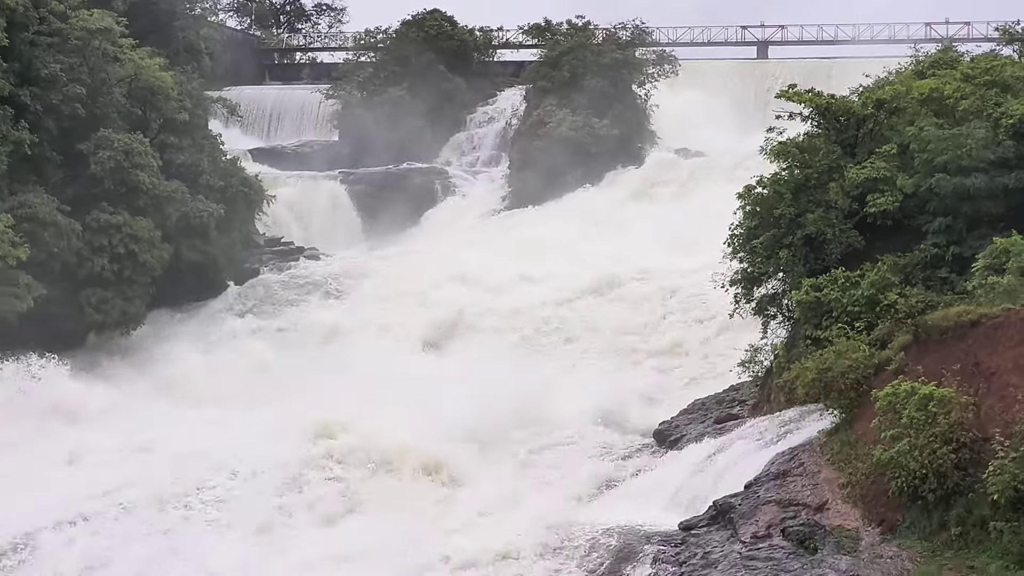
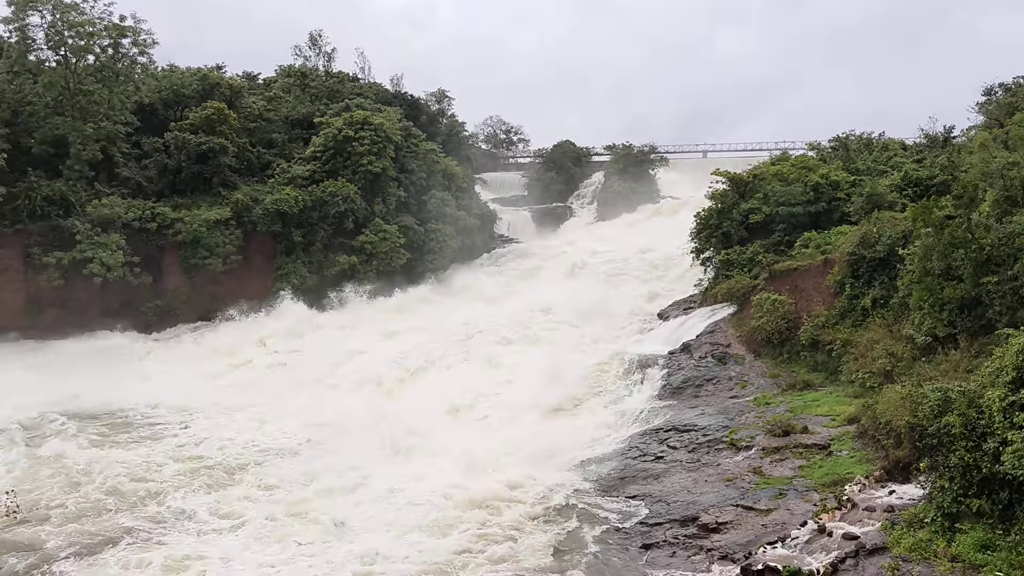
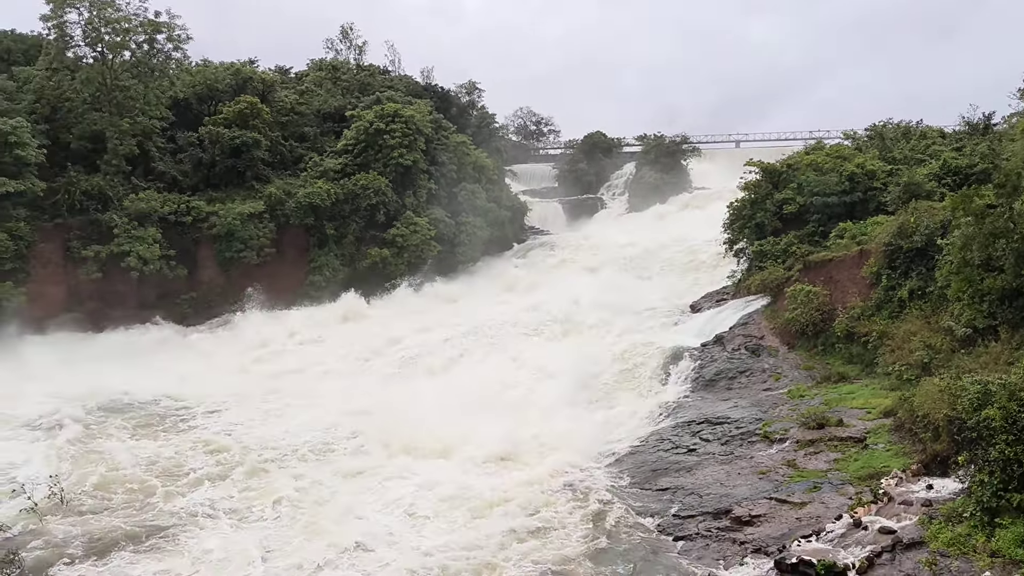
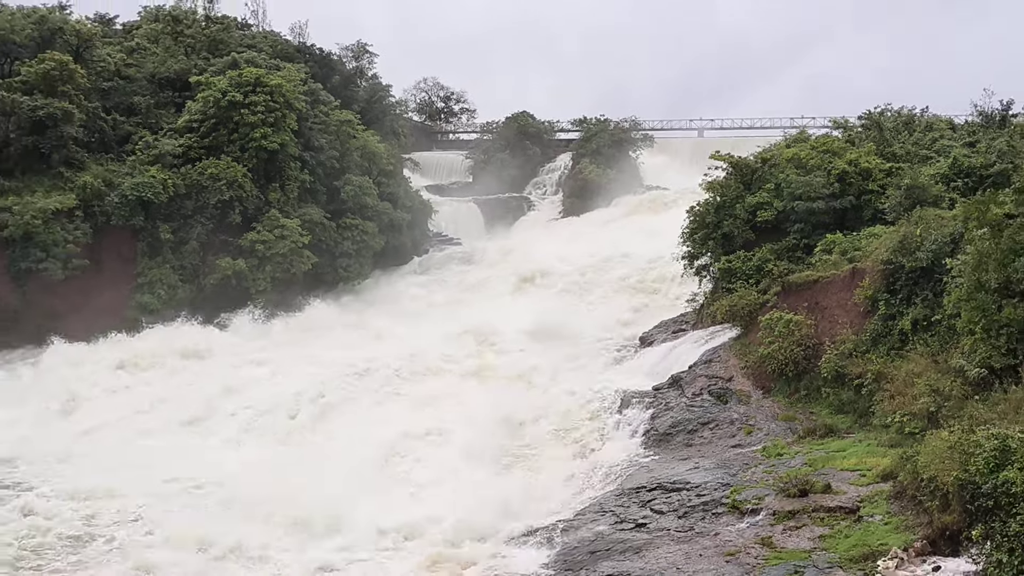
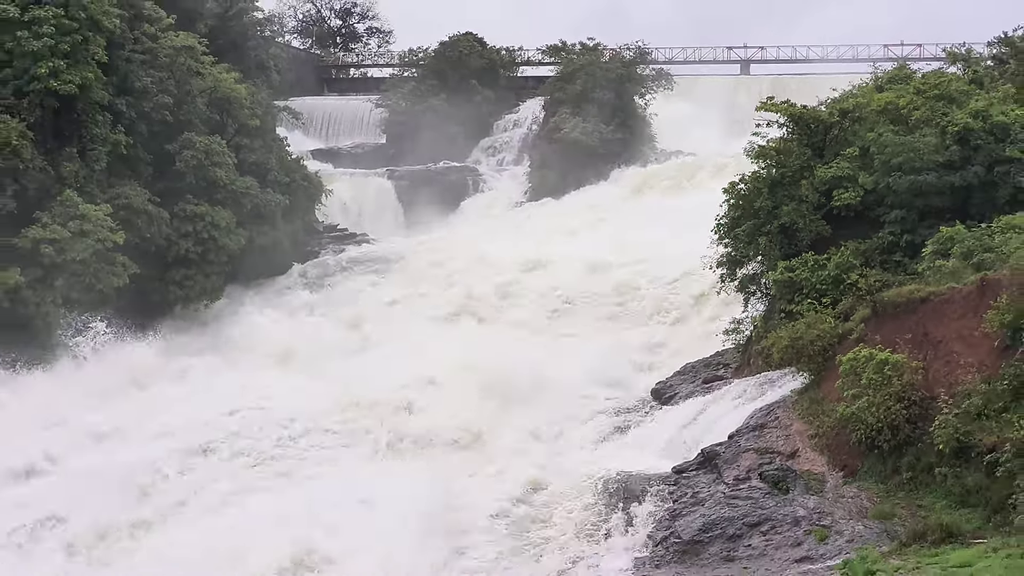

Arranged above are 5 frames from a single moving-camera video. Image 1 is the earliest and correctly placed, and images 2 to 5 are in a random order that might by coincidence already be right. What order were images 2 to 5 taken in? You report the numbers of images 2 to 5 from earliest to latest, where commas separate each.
5, 4, 2, 3
